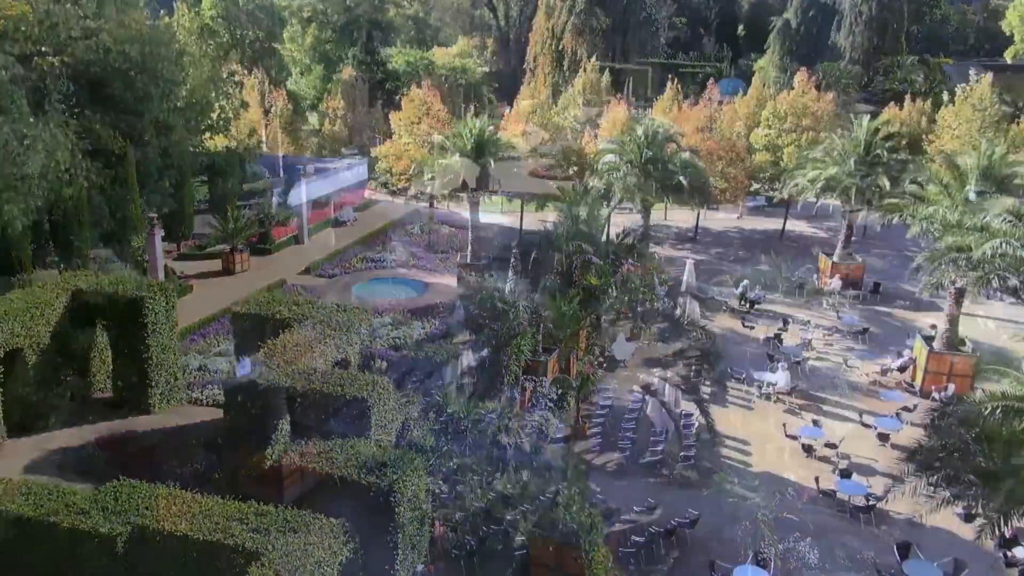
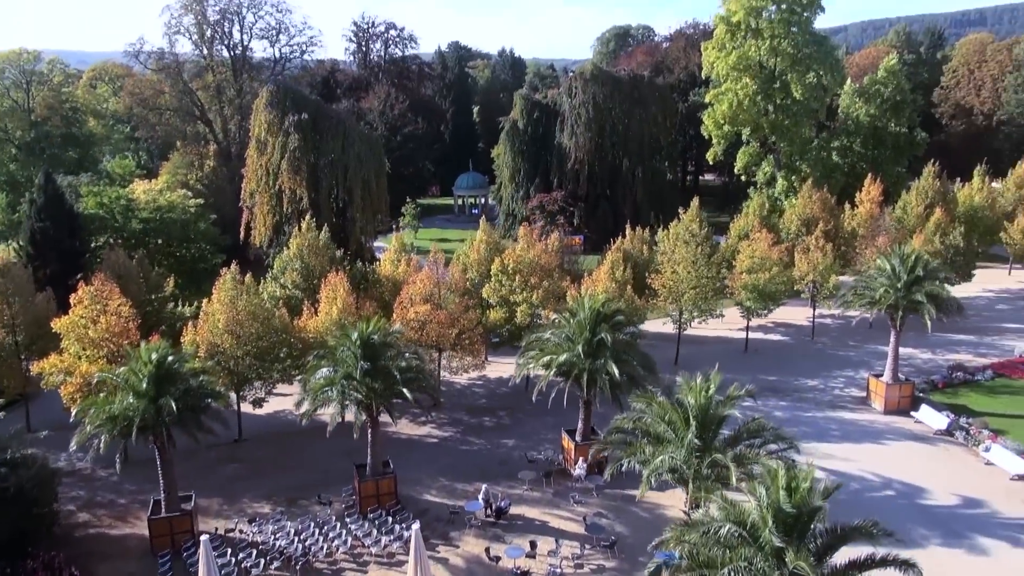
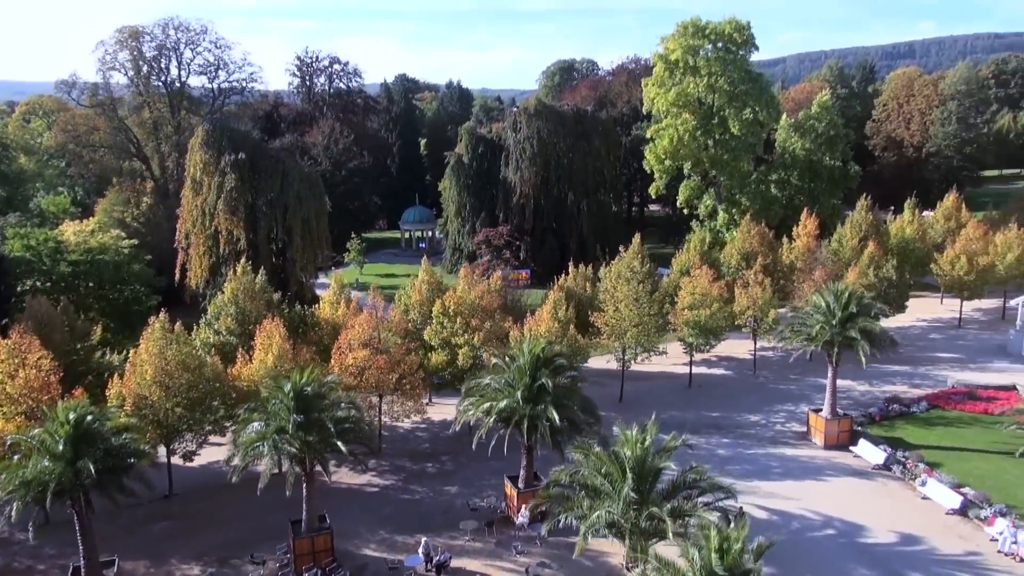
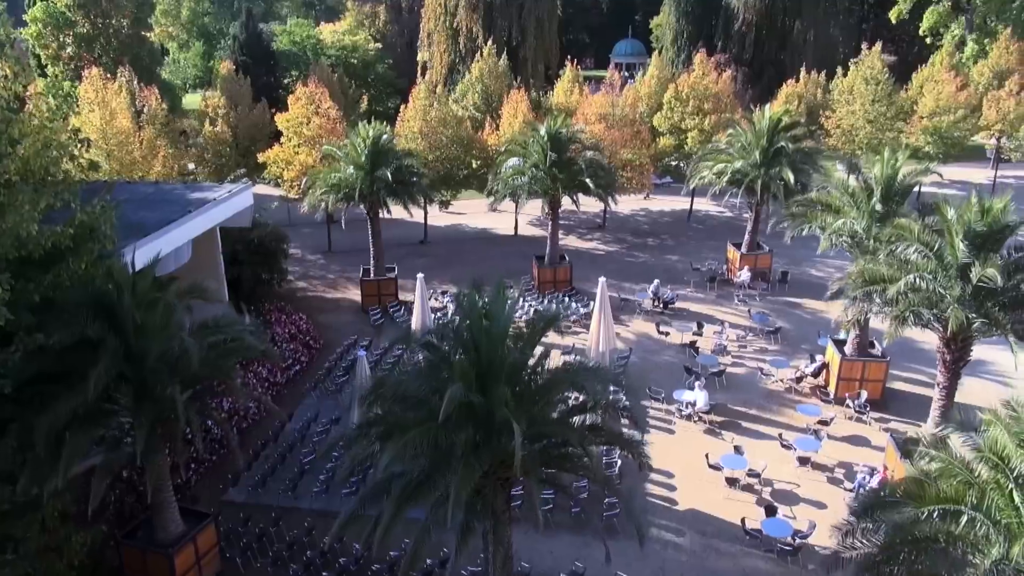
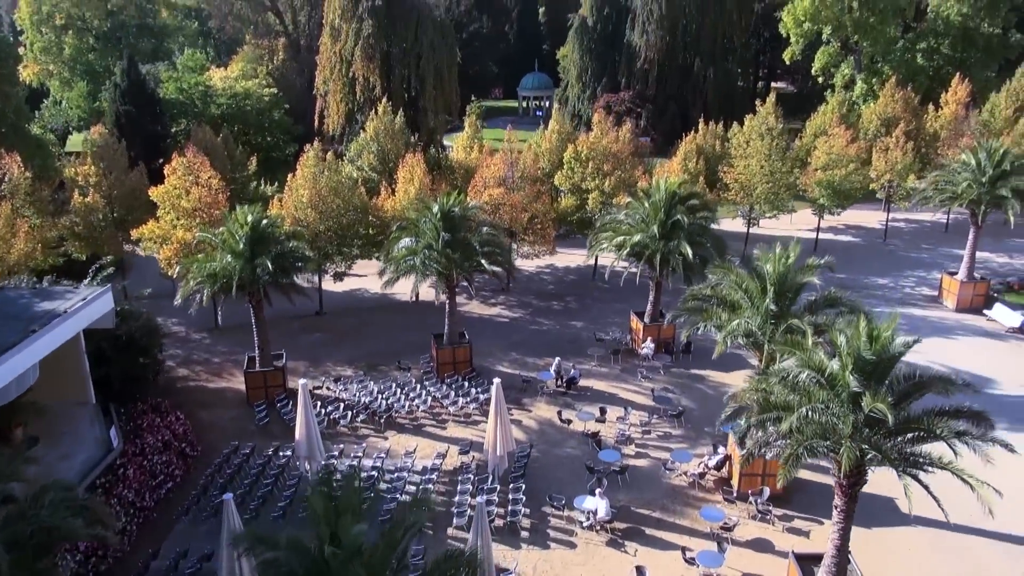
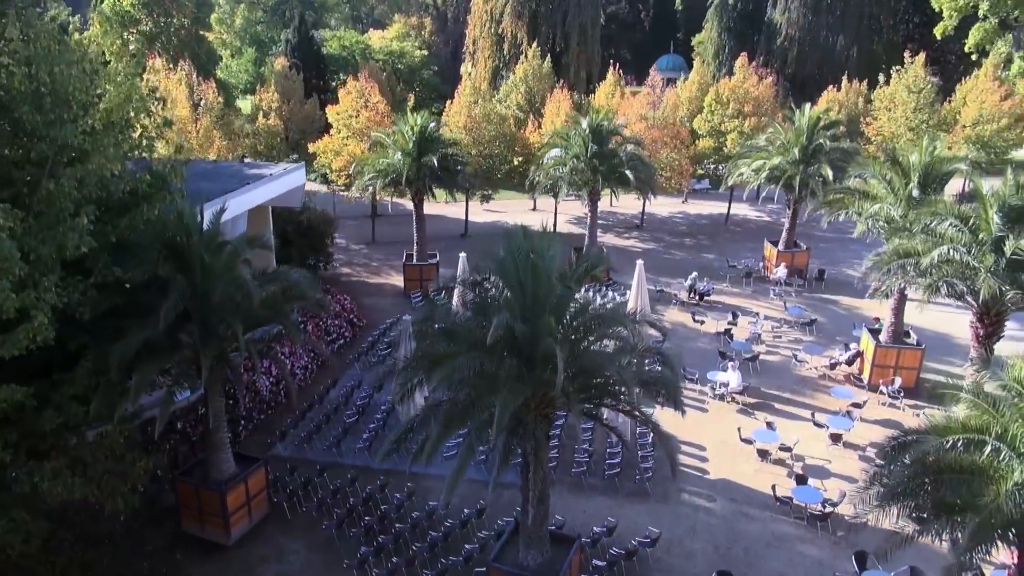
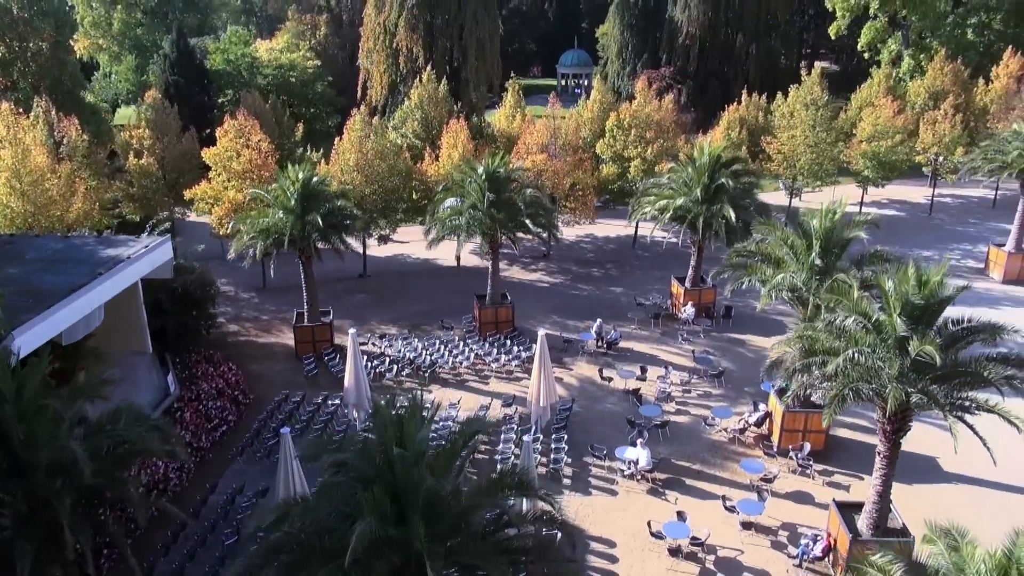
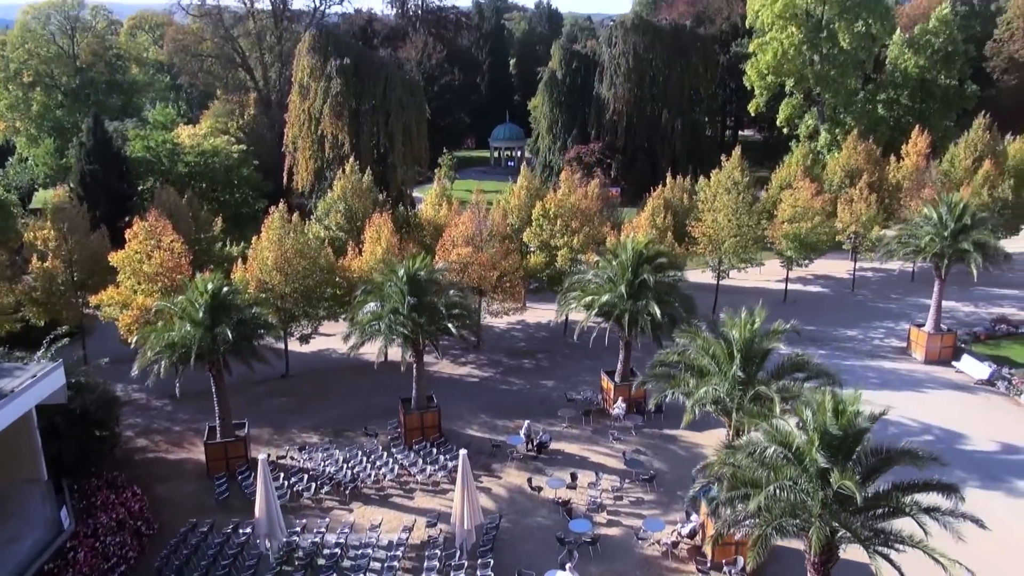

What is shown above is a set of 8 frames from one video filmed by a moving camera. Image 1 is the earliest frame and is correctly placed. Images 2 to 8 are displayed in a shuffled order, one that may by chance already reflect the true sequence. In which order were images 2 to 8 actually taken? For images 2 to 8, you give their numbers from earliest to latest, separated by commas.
6, 4, 7, 5, 8, 2, 3
